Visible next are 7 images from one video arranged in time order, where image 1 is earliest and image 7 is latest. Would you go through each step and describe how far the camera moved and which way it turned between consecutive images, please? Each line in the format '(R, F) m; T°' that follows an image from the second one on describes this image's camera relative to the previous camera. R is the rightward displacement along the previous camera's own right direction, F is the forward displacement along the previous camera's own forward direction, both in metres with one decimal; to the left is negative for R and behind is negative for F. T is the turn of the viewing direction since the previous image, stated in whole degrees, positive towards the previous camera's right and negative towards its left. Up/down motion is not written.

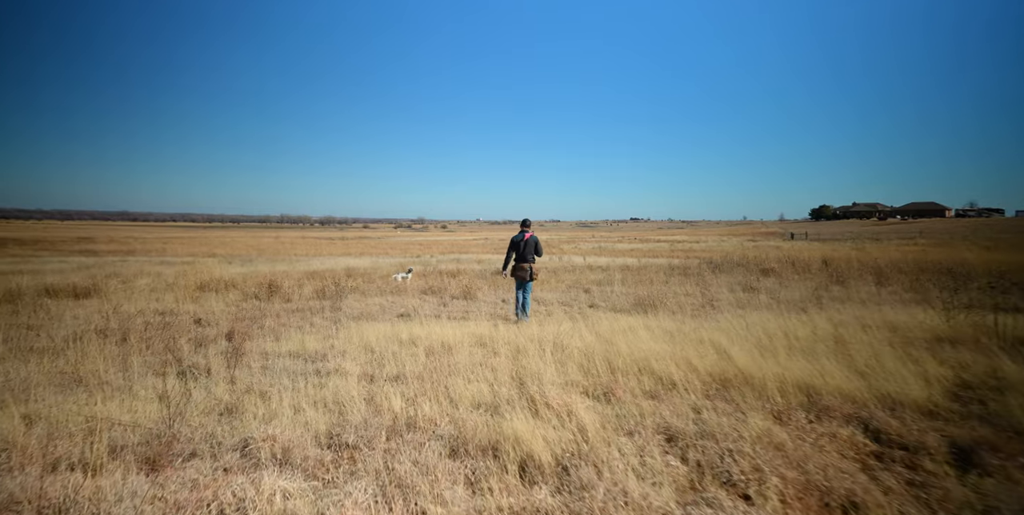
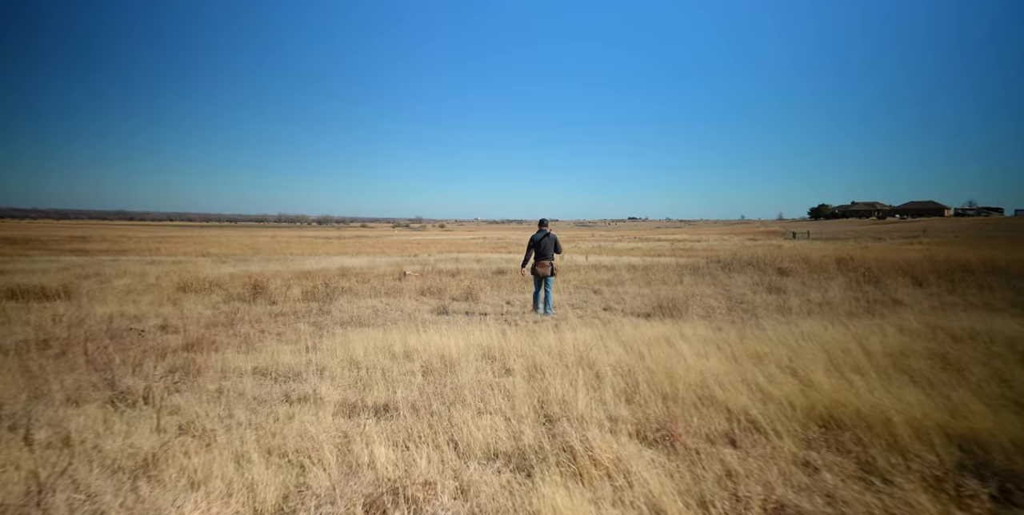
(-0.2, +1.3) m; 0°
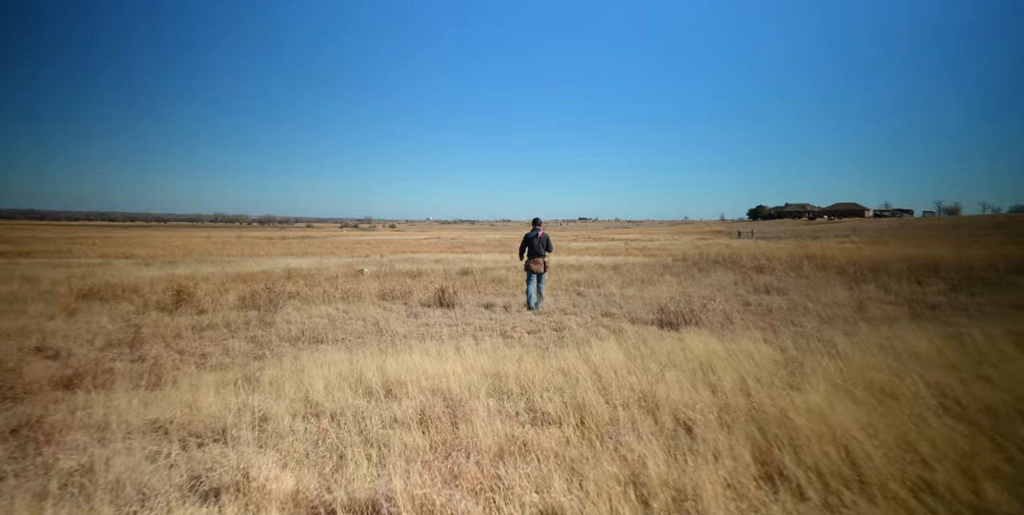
(-0.7, +1.9) m; +6°
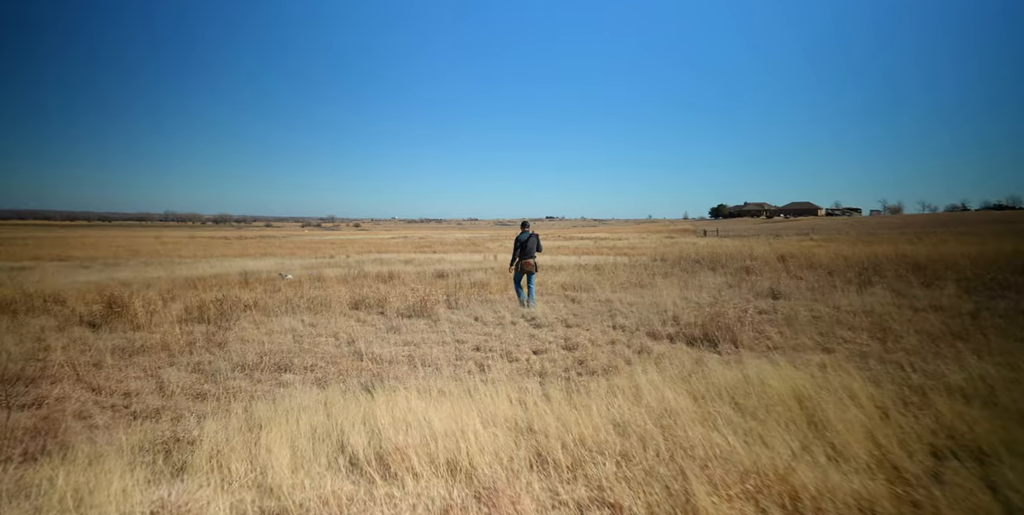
(-0.6, +1.4) m; +4°
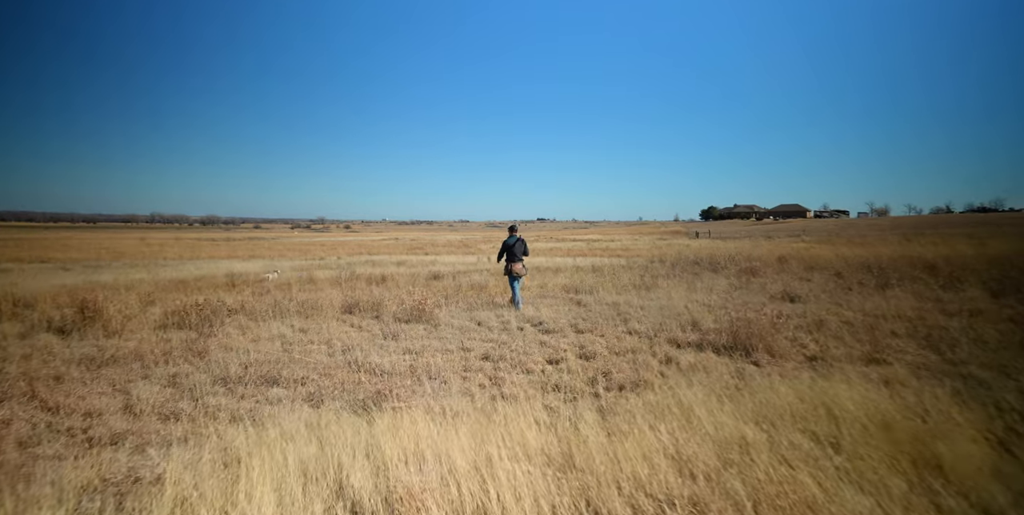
(-0.3, +0.7) m; +1°
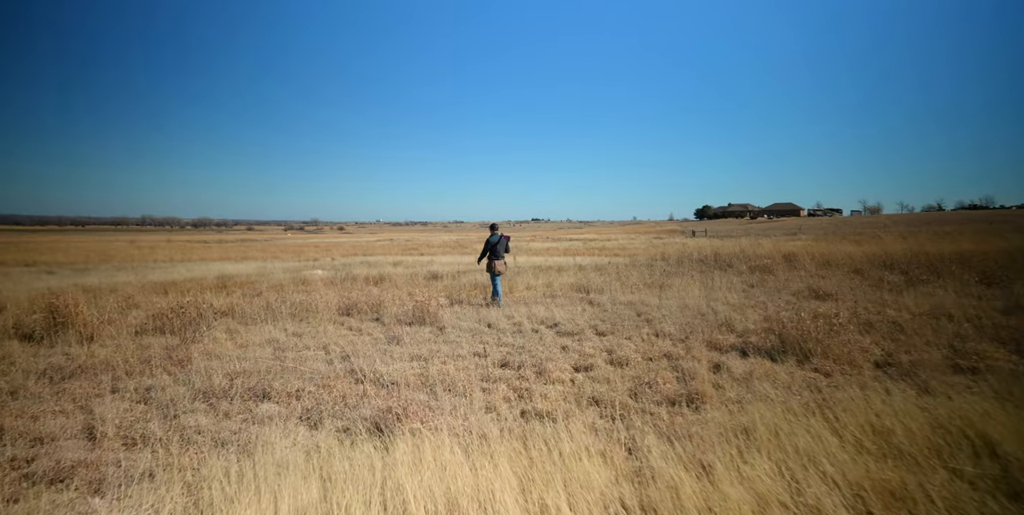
(-0.4, +0.8) m; +1°
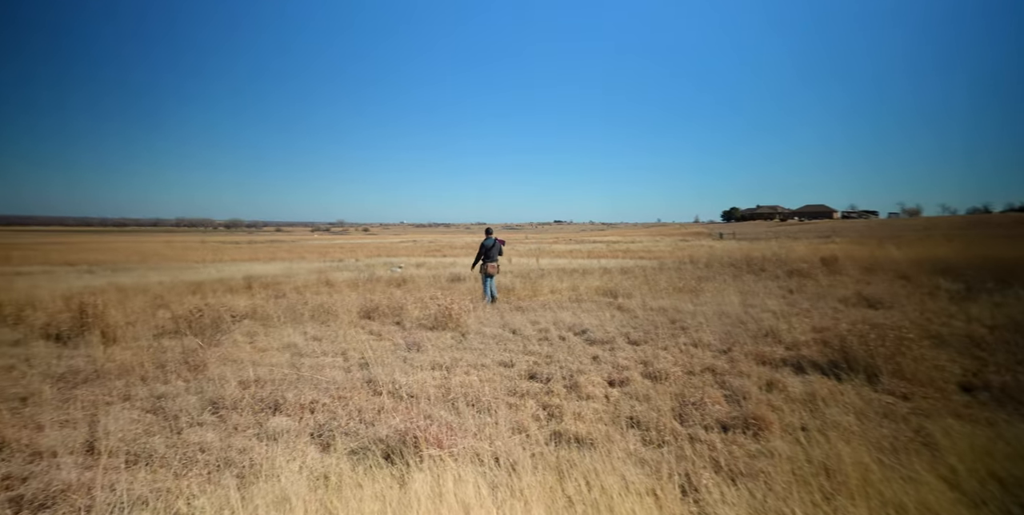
(-0.1, +0.5) m; -3°
